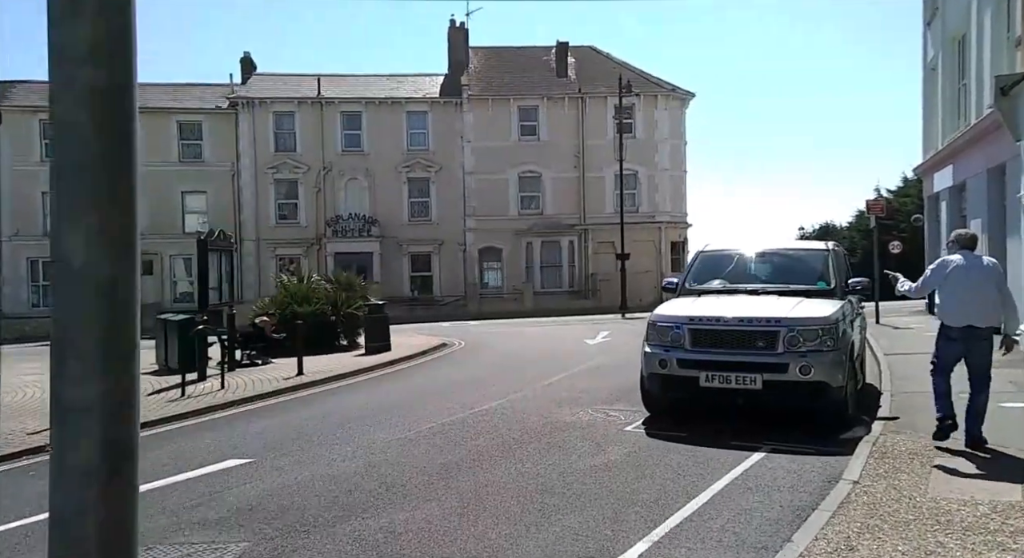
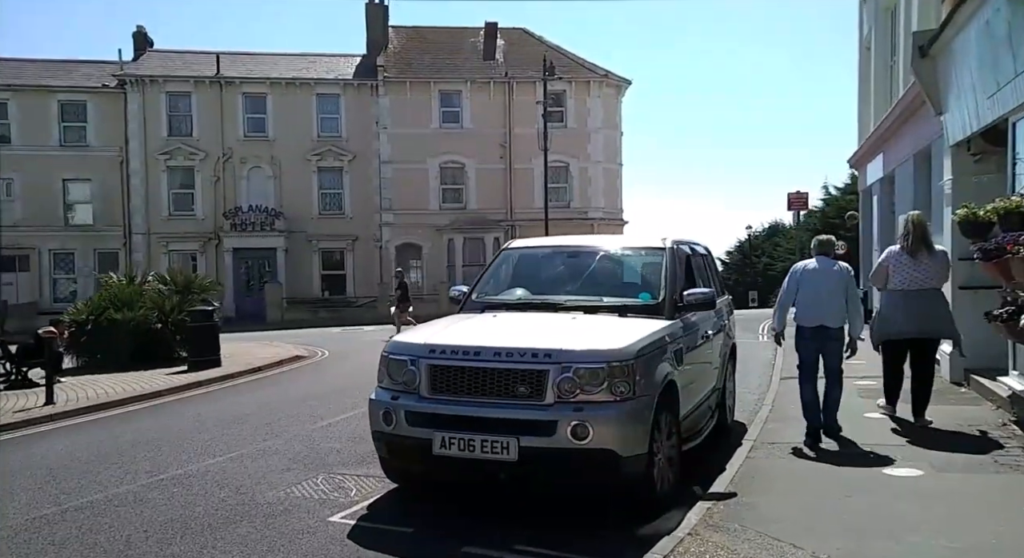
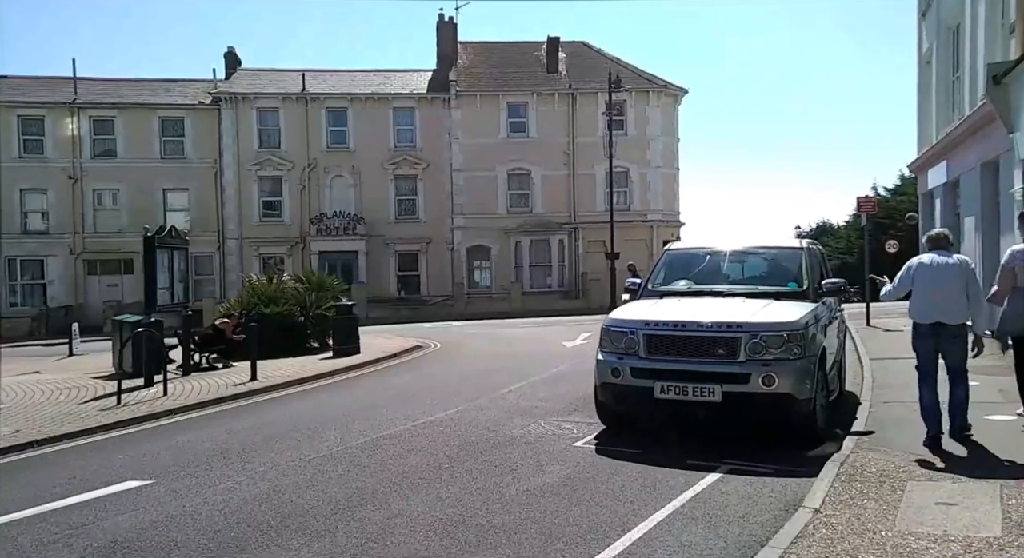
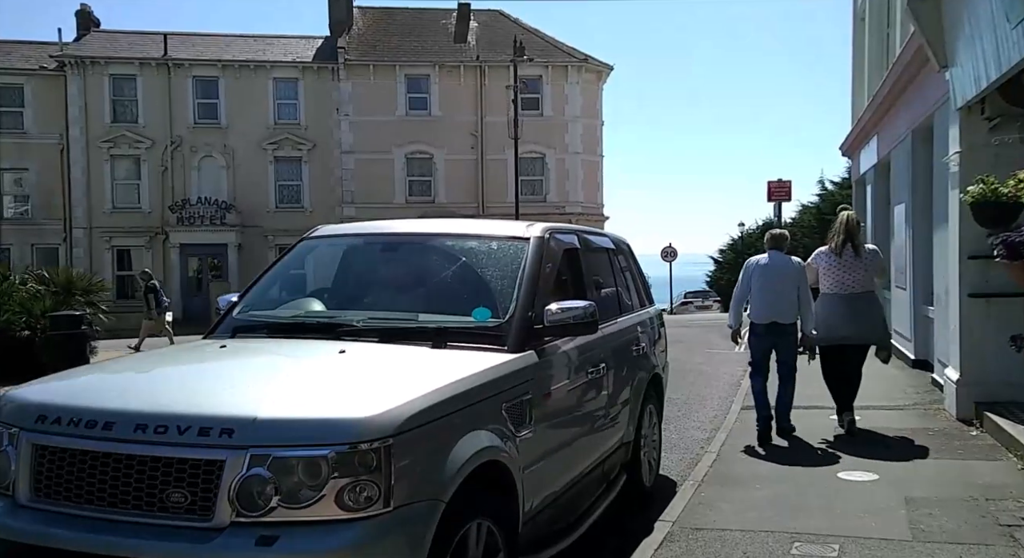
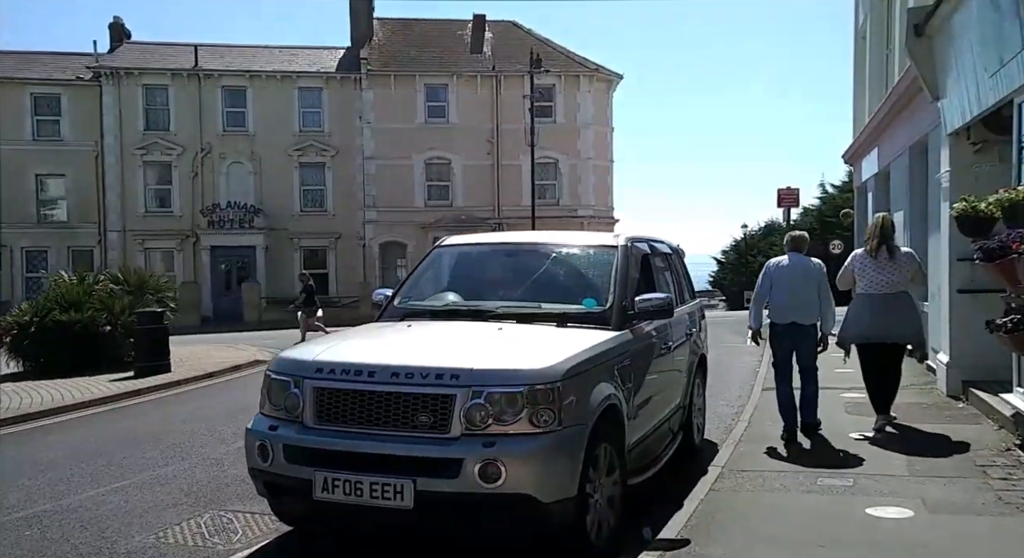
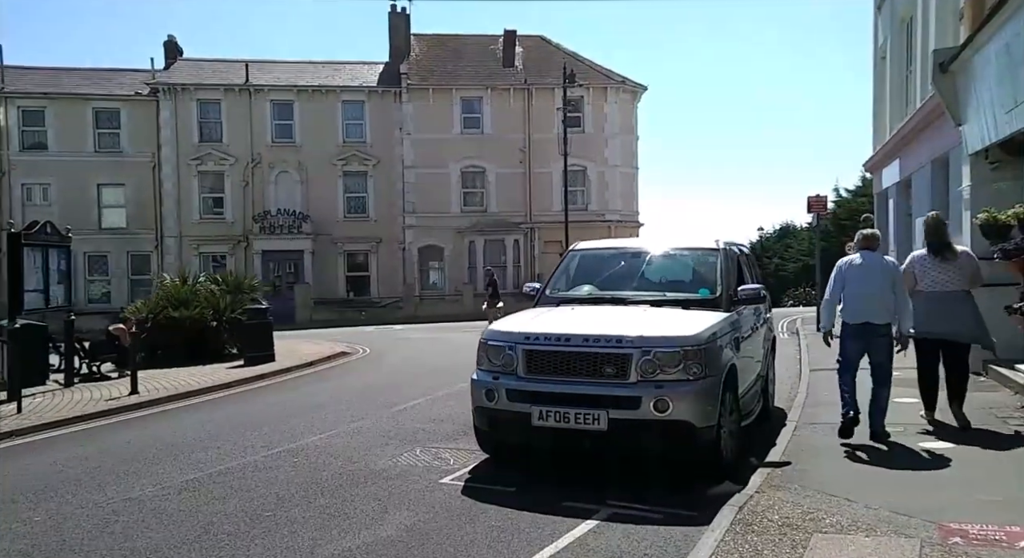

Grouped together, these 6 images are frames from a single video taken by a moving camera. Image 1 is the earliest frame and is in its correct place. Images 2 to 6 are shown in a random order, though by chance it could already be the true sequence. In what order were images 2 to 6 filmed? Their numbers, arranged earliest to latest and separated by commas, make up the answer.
3, 6, 2, 5, 4
